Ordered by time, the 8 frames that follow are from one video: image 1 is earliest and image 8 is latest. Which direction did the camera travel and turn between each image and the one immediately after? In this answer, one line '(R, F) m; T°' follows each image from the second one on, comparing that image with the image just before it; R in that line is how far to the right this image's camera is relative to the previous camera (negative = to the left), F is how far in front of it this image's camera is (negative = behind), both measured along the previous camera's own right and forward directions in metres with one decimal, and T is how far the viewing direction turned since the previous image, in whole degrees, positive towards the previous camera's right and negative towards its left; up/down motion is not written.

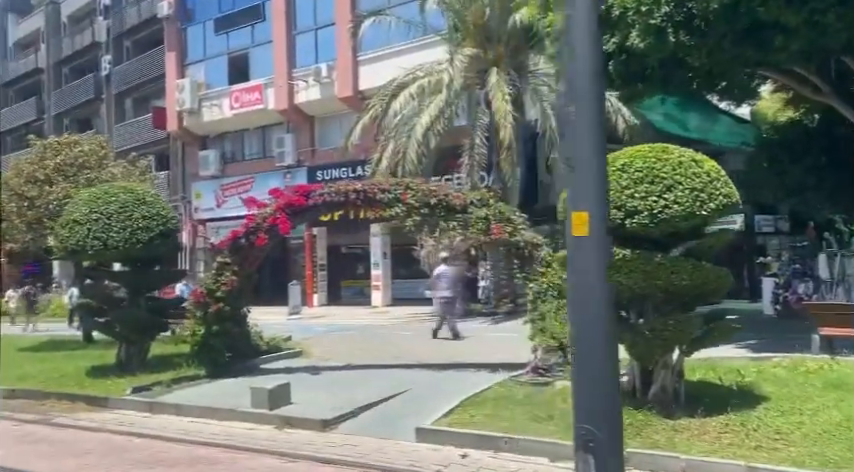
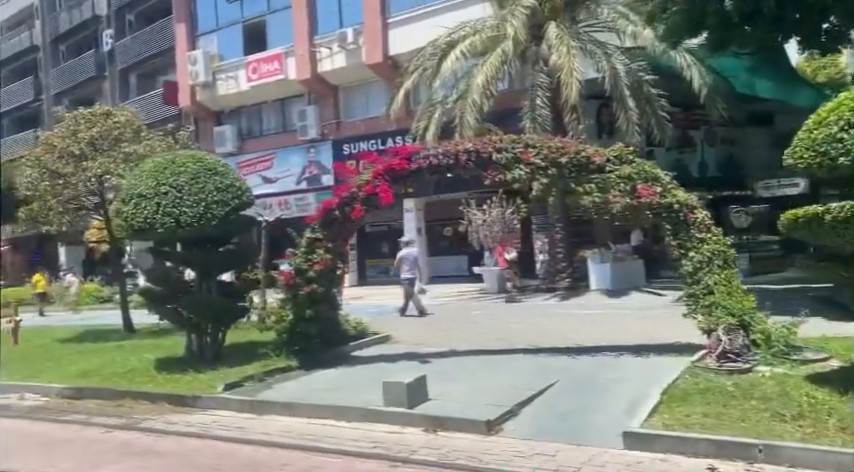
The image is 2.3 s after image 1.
(-1.4, +1.3) m; 0°
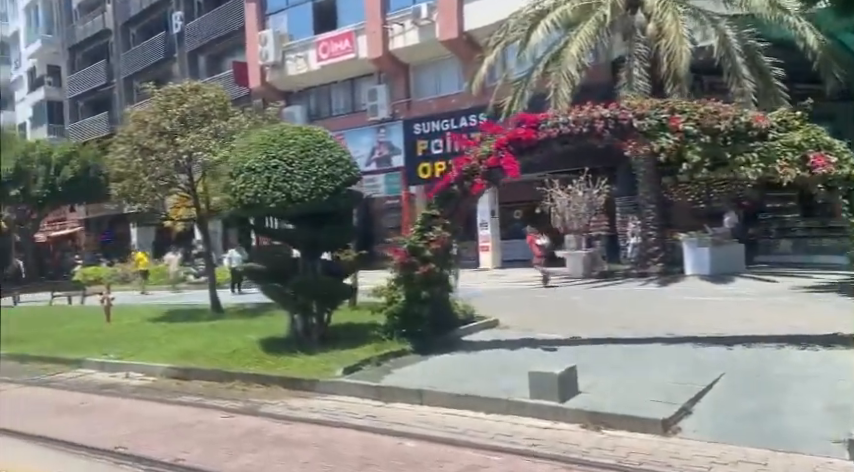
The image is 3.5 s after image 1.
(-0.8, +0.6) m; -4°
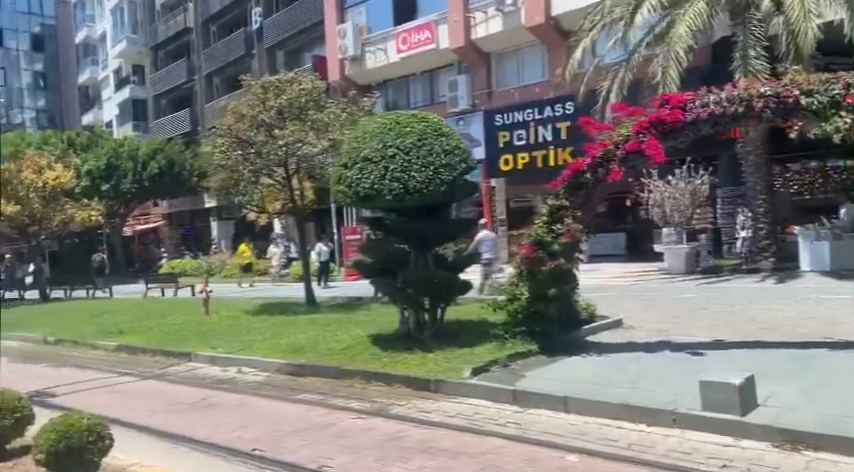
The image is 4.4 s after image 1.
(-0.6, +0.5) m; -5°
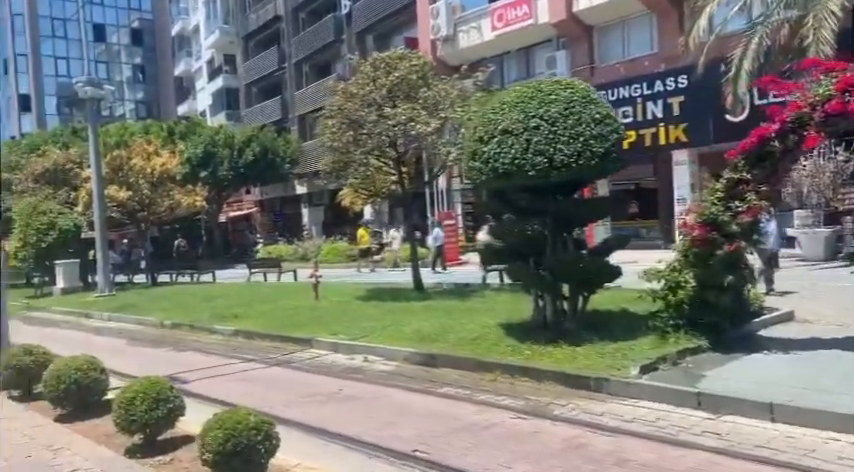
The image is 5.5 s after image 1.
(-0.7, +0.7) m; -6°
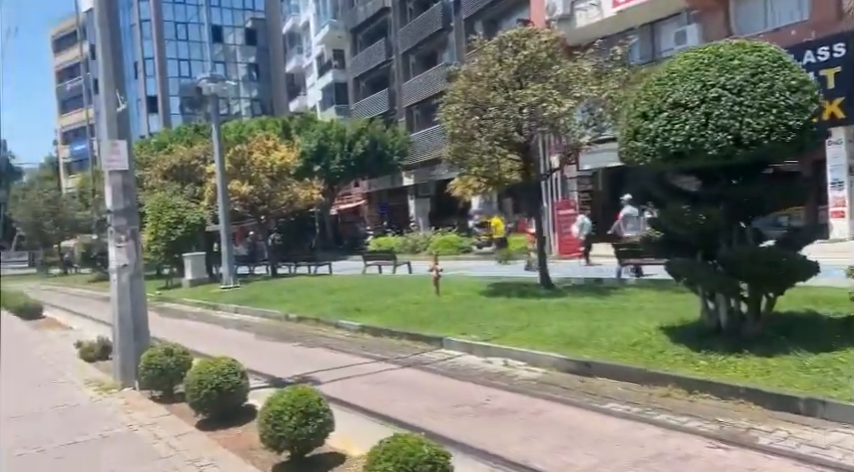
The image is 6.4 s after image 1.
(-0.5, +0.8) m; -8°
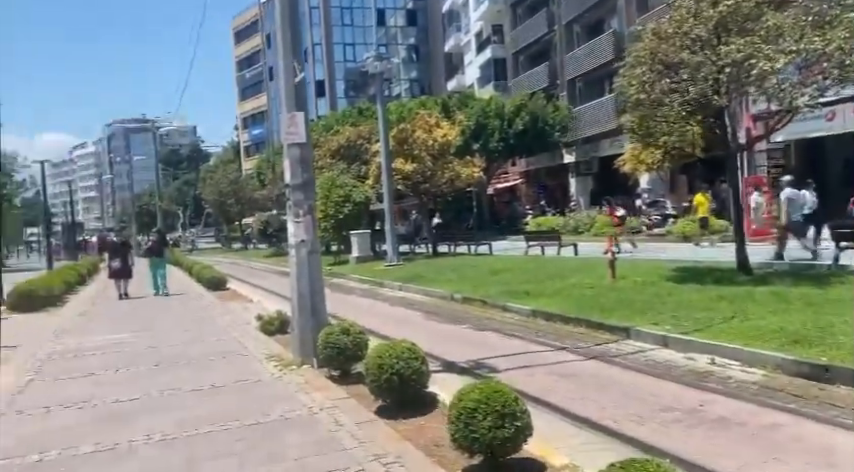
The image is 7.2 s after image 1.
(-0.4, +0.8) m; -12°
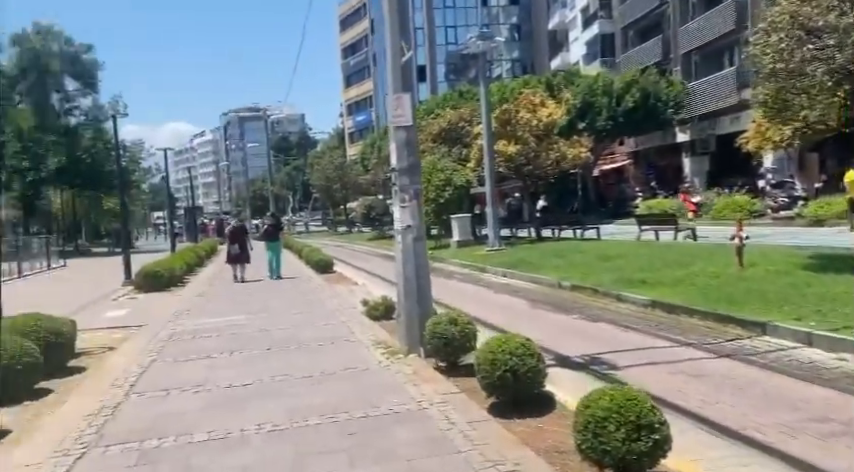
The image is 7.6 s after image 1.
(-0.2, +0.6) m; -8°
